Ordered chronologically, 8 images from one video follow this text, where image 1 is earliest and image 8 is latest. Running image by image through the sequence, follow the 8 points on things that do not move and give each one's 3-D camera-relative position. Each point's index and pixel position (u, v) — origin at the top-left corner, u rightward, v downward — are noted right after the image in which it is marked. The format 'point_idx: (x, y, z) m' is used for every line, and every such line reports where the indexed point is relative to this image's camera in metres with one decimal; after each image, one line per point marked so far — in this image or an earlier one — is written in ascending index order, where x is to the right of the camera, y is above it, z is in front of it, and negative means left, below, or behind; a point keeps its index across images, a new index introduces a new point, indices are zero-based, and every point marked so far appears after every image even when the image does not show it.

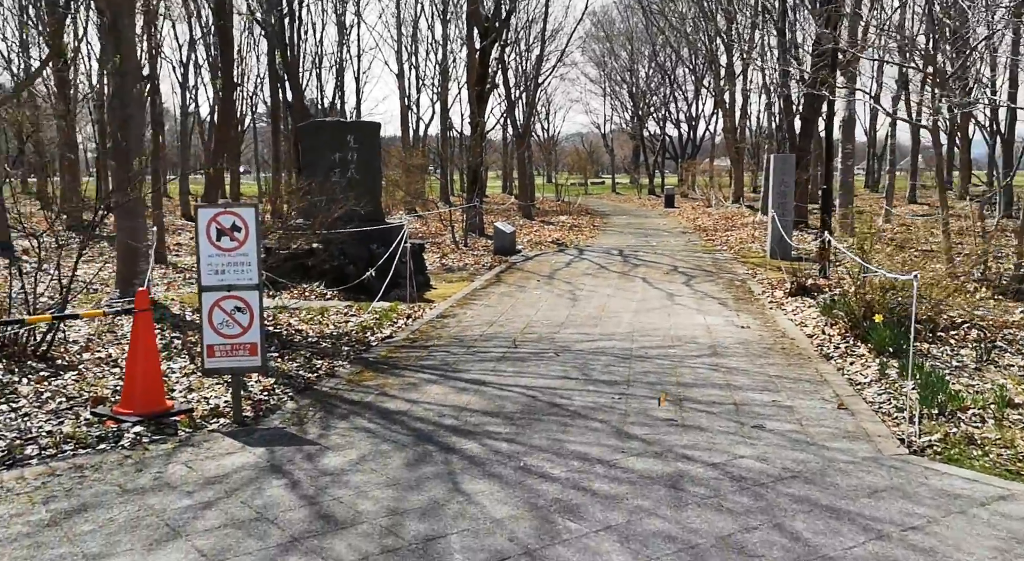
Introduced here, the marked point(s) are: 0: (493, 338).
0: (-0.2, -0.5, +8.6) m
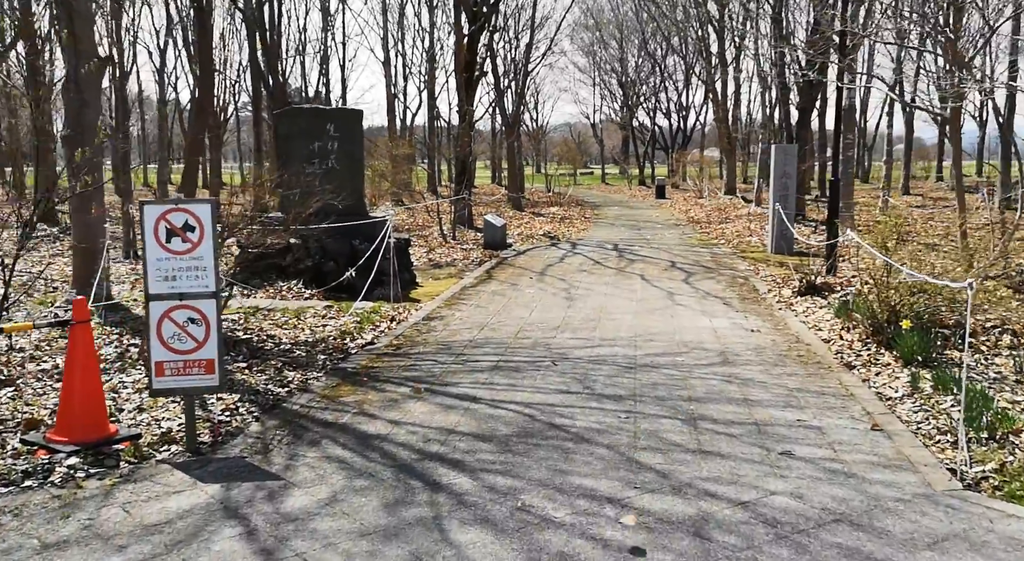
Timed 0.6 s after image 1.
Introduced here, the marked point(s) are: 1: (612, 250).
0: (-0.2, -0.5, +7.9) m
1: (+1.7, +0.5, +16.5) m
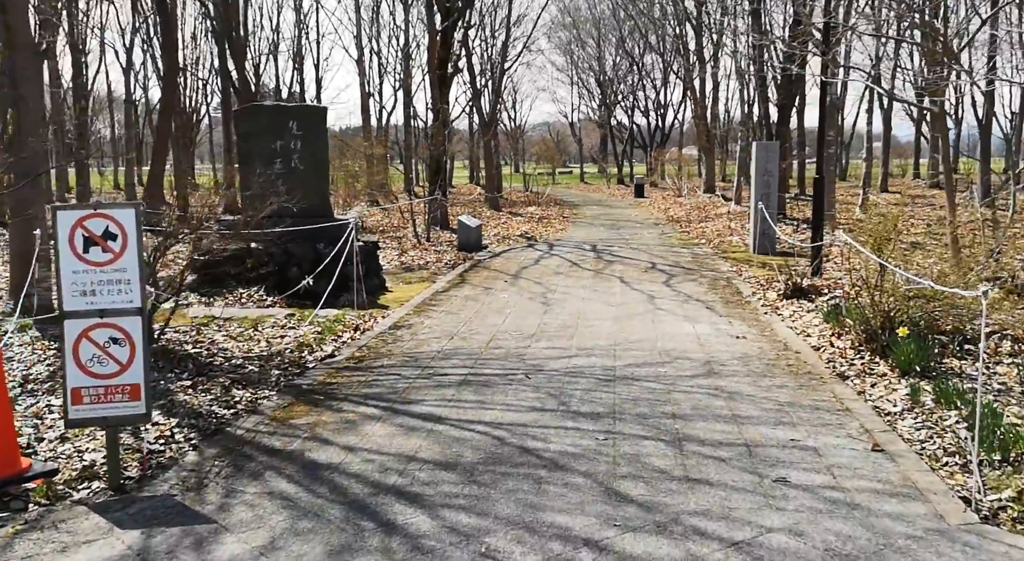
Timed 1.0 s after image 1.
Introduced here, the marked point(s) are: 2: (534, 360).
0: (-0.5, -0.6, +7.4) m
1: (+1.3, +0.5, +16.0) m
2: (+0.2, -0.6, +7.2) m
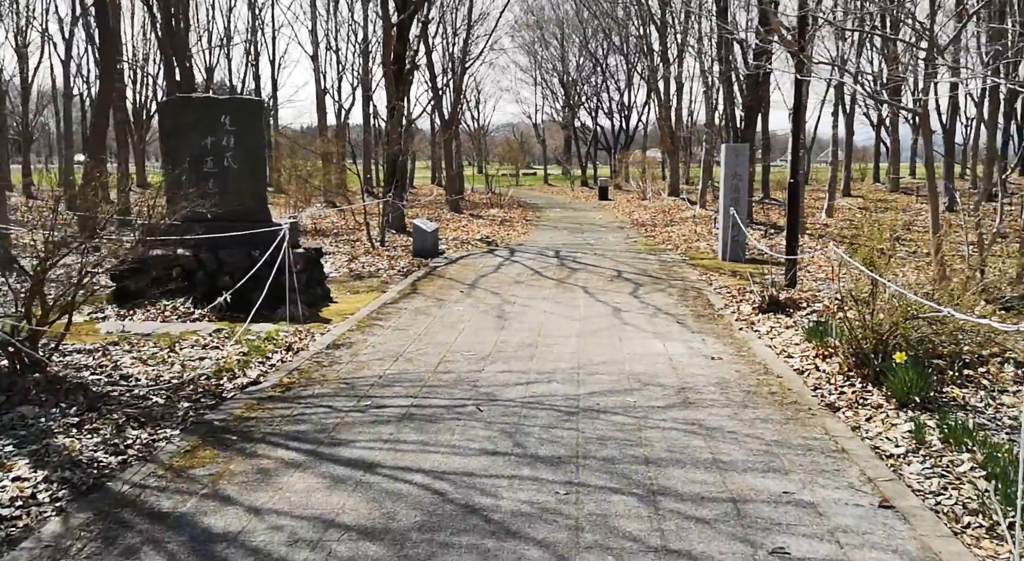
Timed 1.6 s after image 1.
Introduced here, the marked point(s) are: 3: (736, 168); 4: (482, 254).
0: (-0.8, -0.7, +6.5) m
1: (+0.7, +0.4, +15.2) m
2: (-0.2, -0.7, +6.4) m
3: (+3.5, +1.7, +14.7) m
4: (-0.5, +0.4, +15.6) m
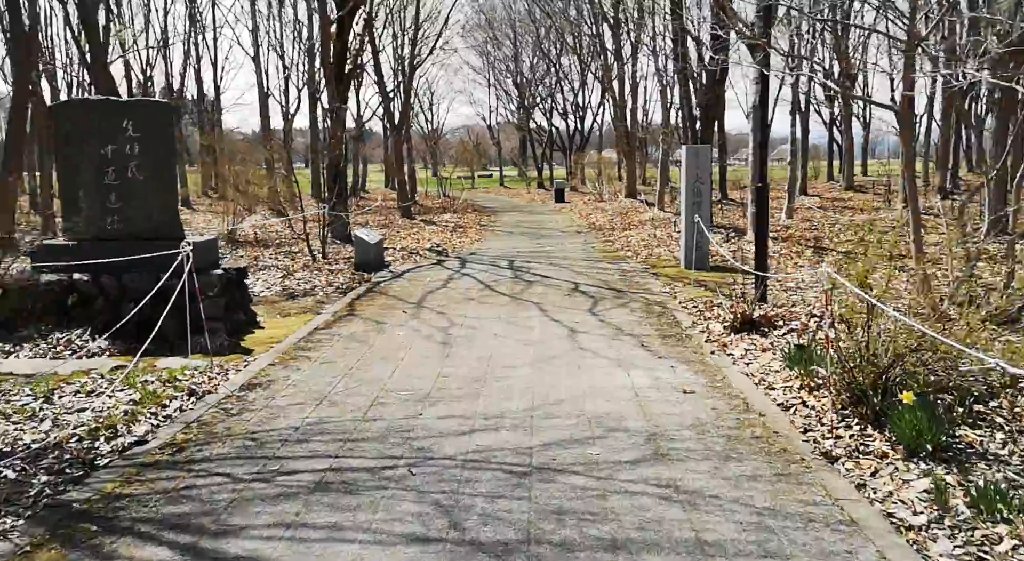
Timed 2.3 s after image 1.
0: (-1.1, -0.9, +5.5) m
1: (-0.1, +0.2, +14.3) m
2: (-0.5, -0.9, +5.4) m
3: (+2.7, +1.6, +13.8) m
4: (-1.3, +0.2, +14.6) m
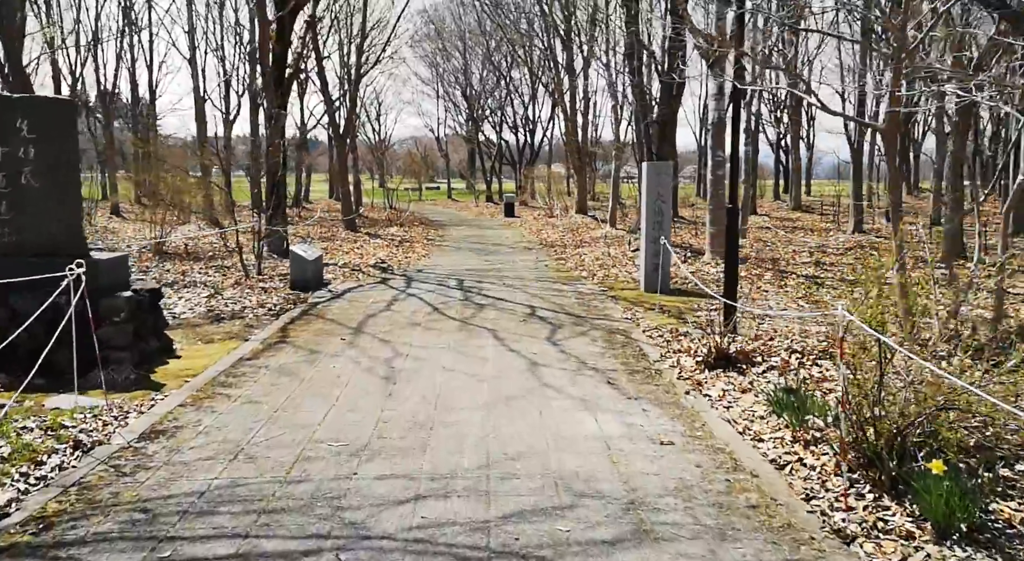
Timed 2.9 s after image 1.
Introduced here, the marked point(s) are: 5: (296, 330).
0: (-1.4, -1.0, +4.5) m
1: (-0.8, -0.1, +13.3) m
2: (-0.7, -1.1, +4.4) m
3: (+2.0, +1.3, +13.1) m
4: (-2.0, -0.1, +13.6) m
5: (-2.2, -0.5, +9.6) m
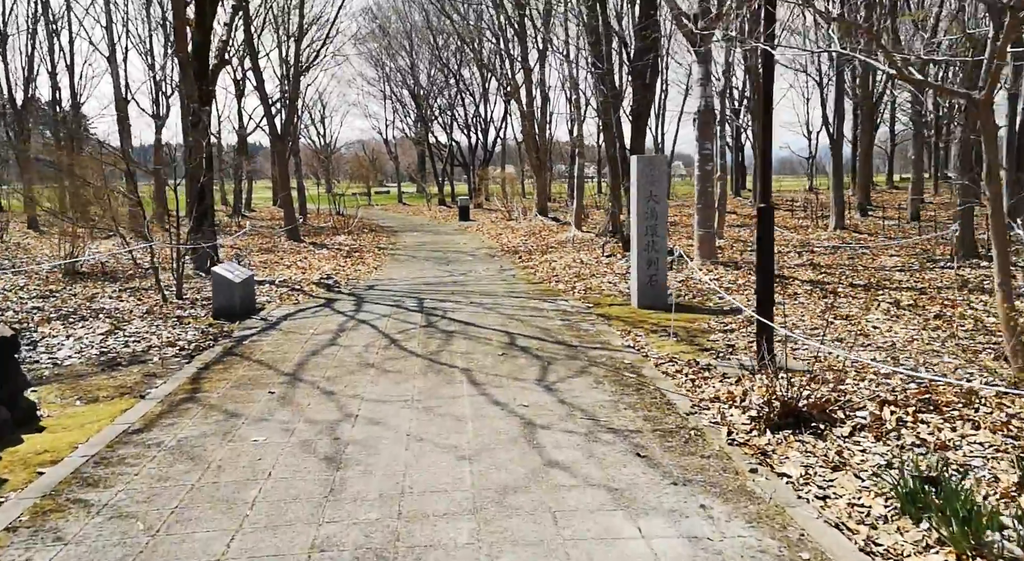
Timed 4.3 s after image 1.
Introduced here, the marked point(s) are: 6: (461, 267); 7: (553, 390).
0: (-1.3, -1.3, +2.3) m
1: (-1.2, -0.4, +11.2) m
2: (-0.6, -1.3, +2.3) m
3: (+1.6, +1.1, +11.0) m
4: (-2.4, -0.3, +11.4) m
5: (-2.3, -0.8, +7.4) m
6: (-1.0, +0.2, +18.3) m
7: (+0.3, -0.8, +6.9) m
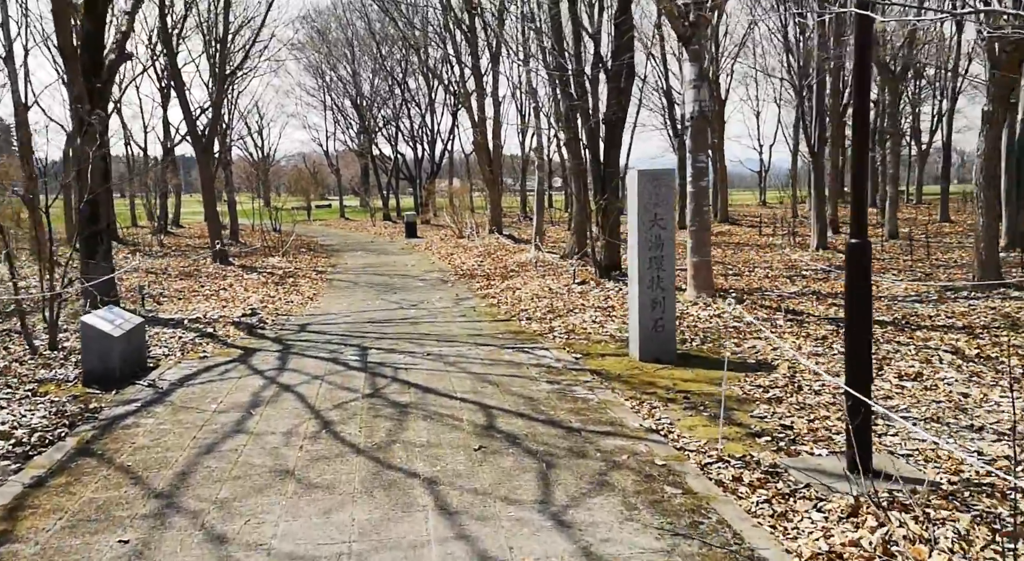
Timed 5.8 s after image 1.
0: (-1.0, -1.6, -0.3) m
1: (-1.4, -0.8, +8.6) m
2: (-0.4, -1.6, -0.2) m
3: (+1.4, +0.7, +8.7) m
4: (-2.6, -0.8, +8.8) m
5: (-2.4, -1.2, +4.8) m
6: (-1.6, -0.3, +15.7) m
7: (+0.3, -1.2, +4.5) m
